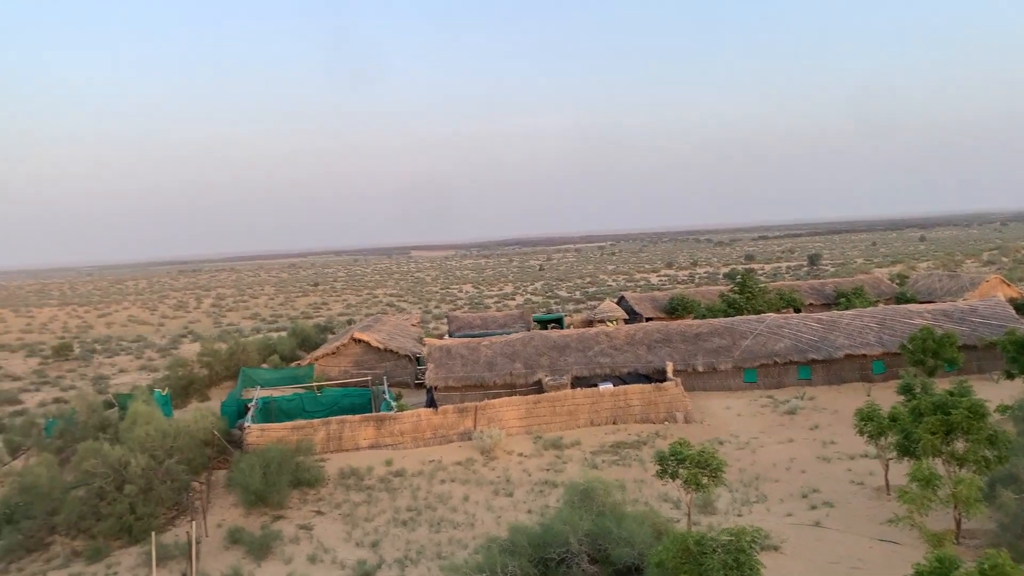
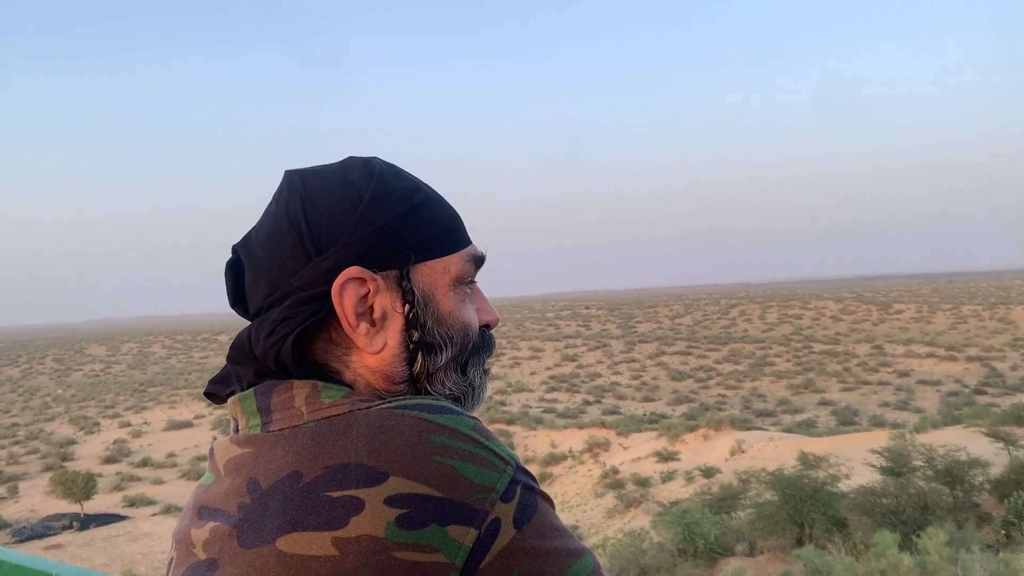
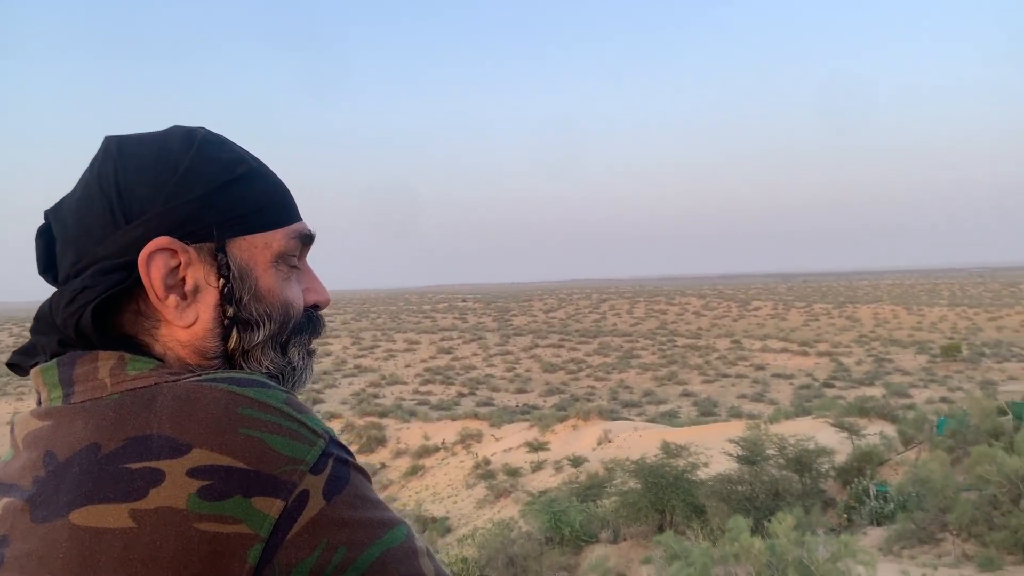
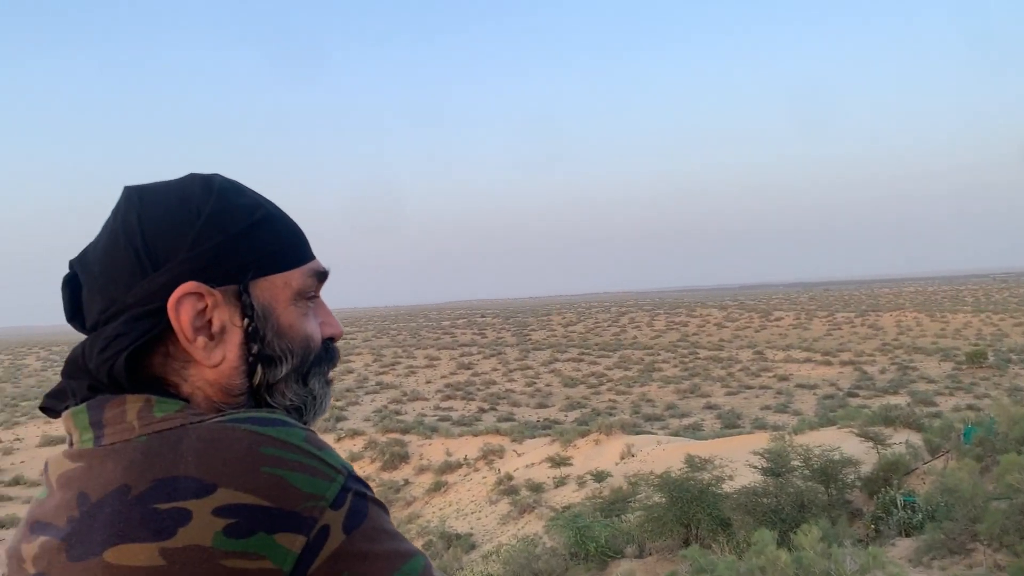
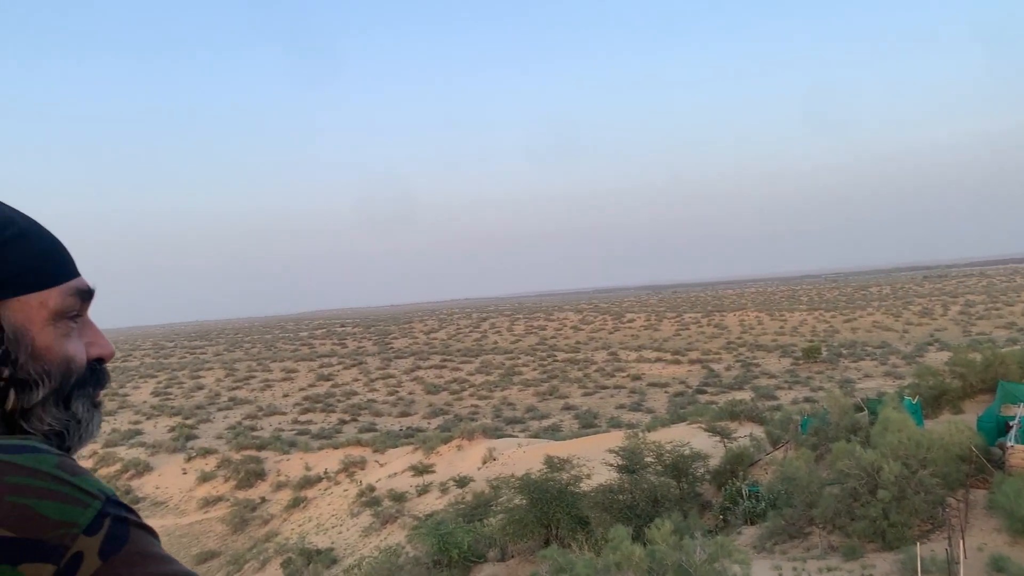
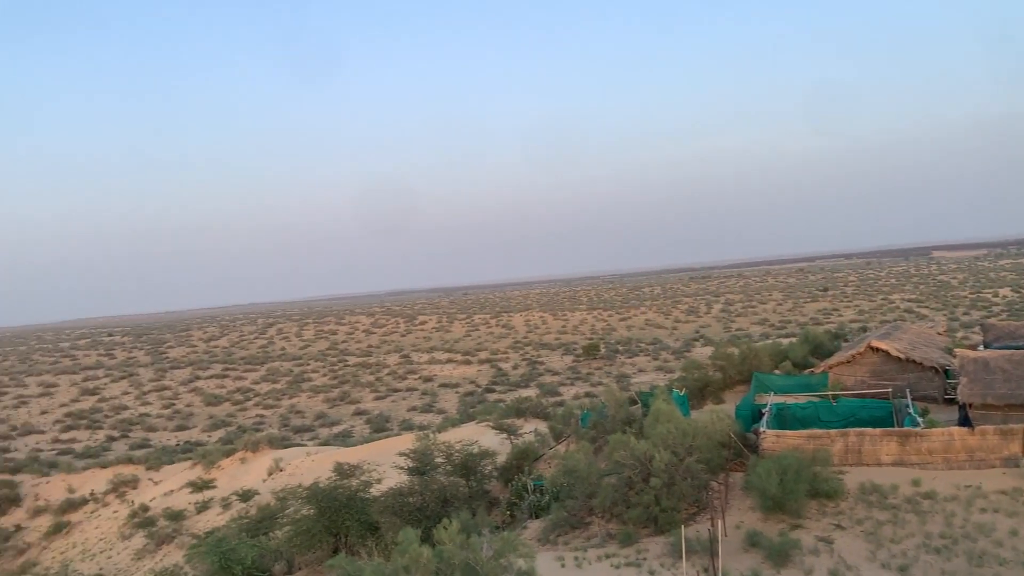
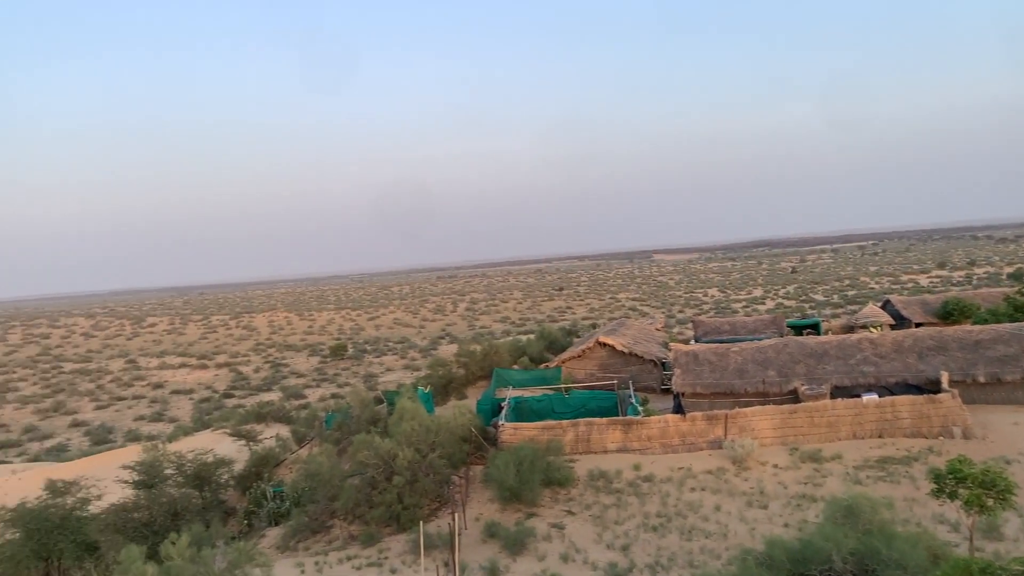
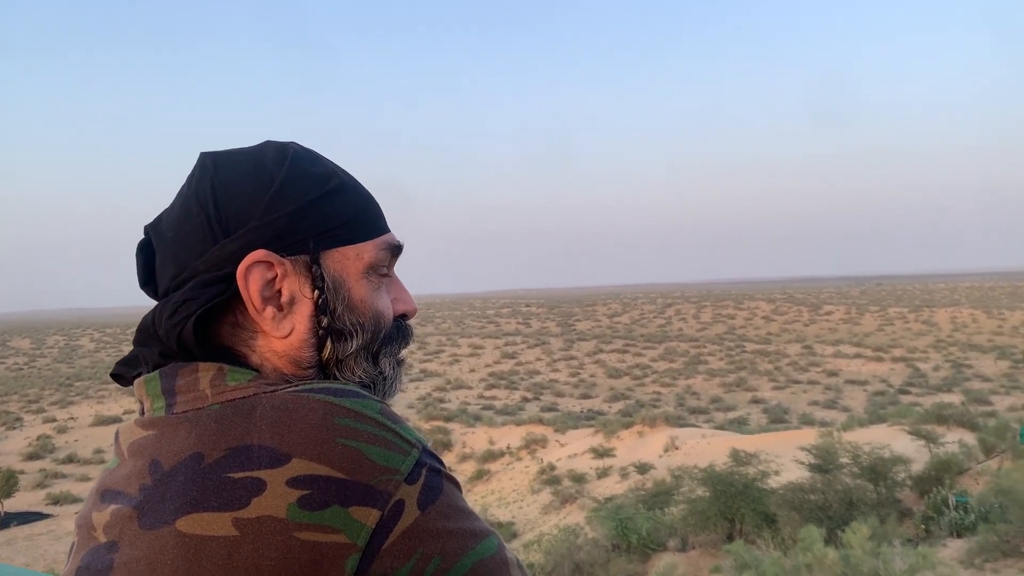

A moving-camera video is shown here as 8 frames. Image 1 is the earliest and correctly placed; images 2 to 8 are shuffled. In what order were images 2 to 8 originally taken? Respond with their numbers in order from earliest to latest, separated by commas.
7, 6, 5, 4, 2, 8, 3
